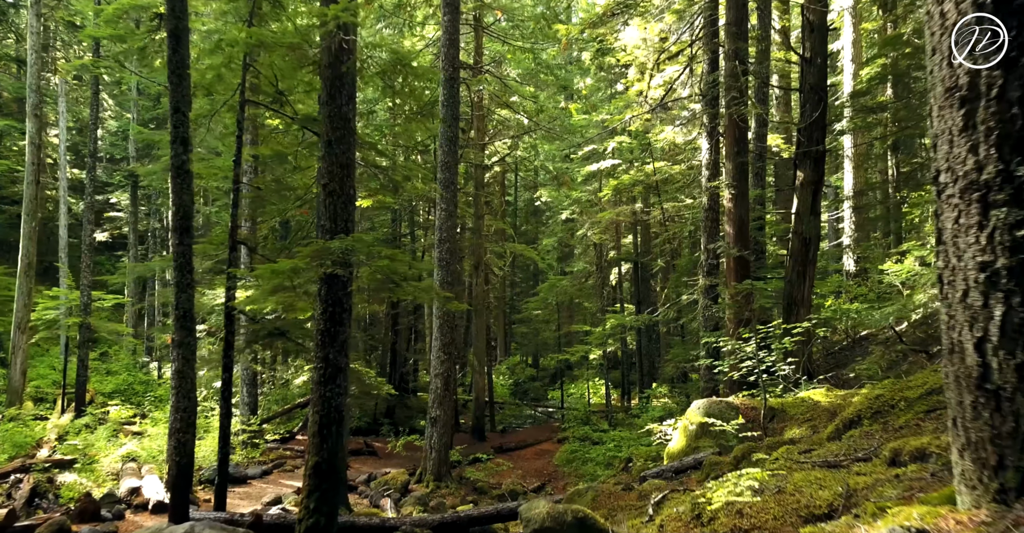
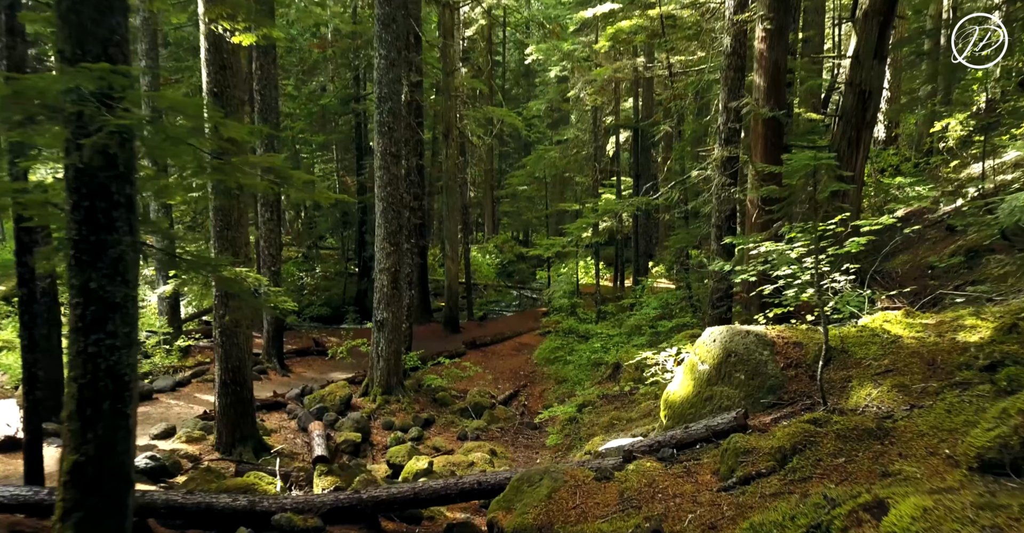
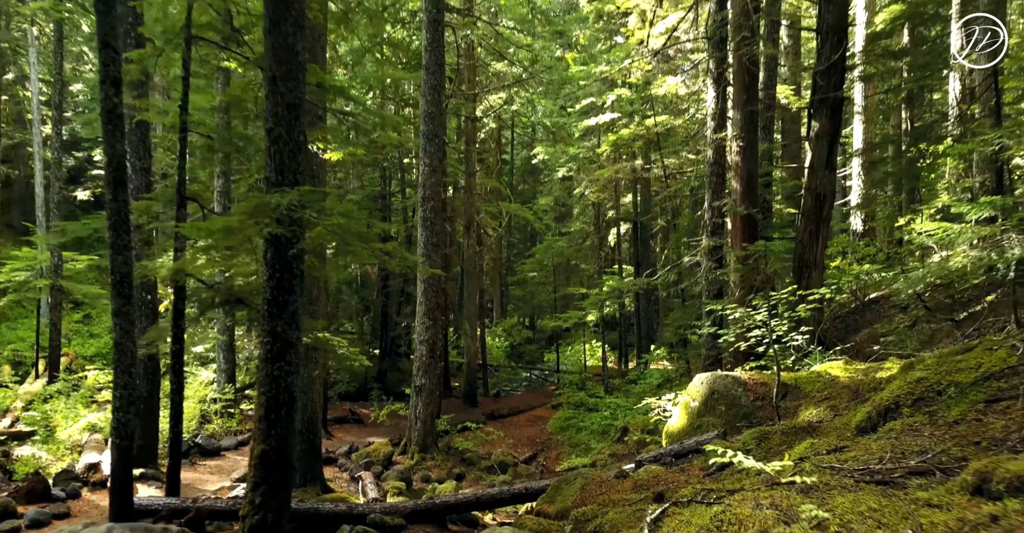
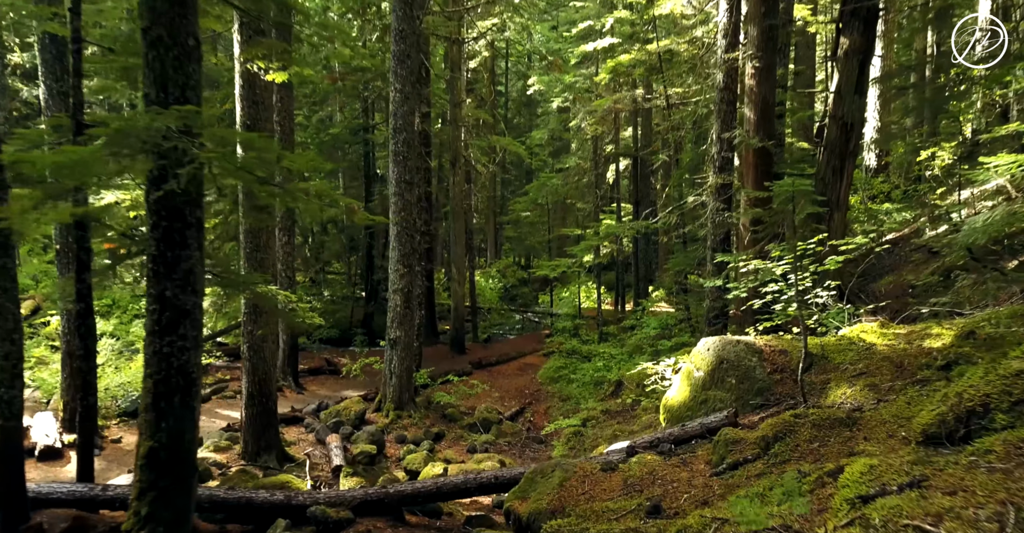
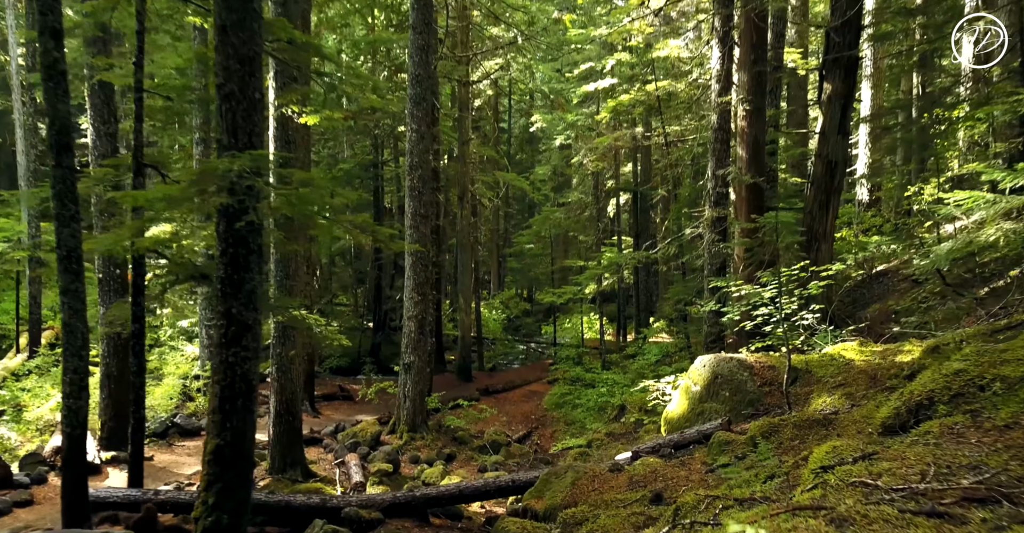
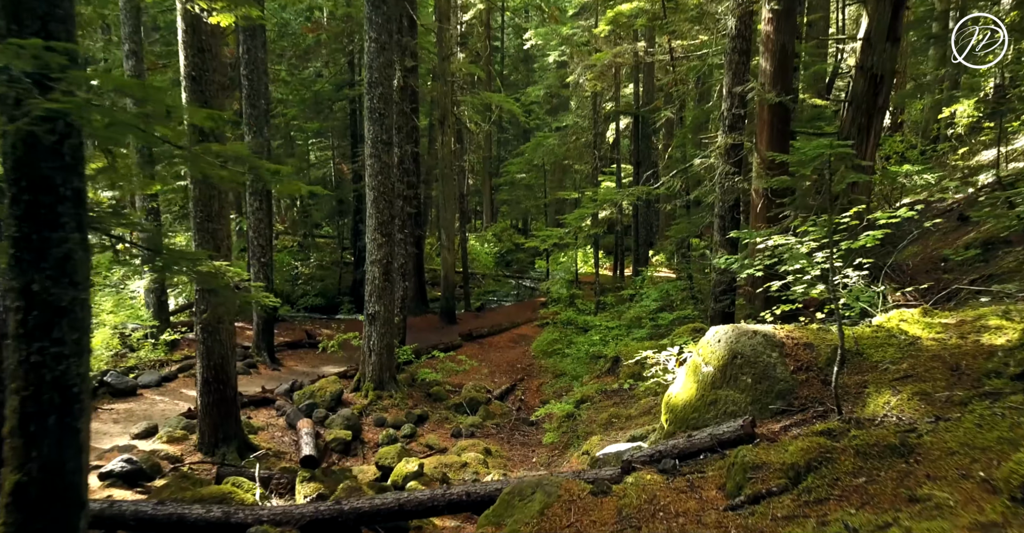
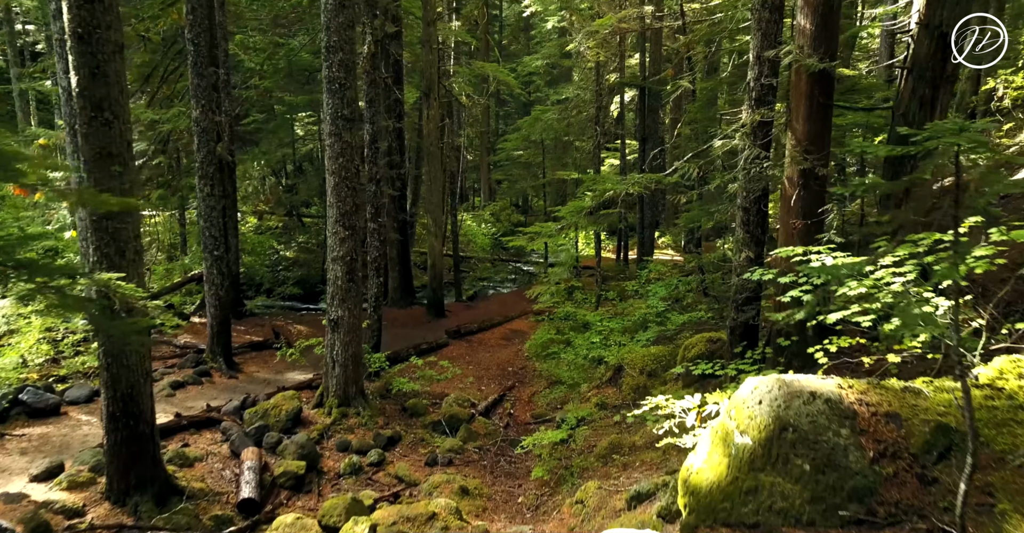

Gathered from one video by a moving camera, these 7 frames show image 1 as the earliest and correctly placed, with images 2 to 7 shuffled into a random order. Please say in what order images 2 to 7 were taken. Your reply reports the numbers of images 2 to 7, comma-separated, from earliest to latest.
3, 5, 4, 2, 6, 7
